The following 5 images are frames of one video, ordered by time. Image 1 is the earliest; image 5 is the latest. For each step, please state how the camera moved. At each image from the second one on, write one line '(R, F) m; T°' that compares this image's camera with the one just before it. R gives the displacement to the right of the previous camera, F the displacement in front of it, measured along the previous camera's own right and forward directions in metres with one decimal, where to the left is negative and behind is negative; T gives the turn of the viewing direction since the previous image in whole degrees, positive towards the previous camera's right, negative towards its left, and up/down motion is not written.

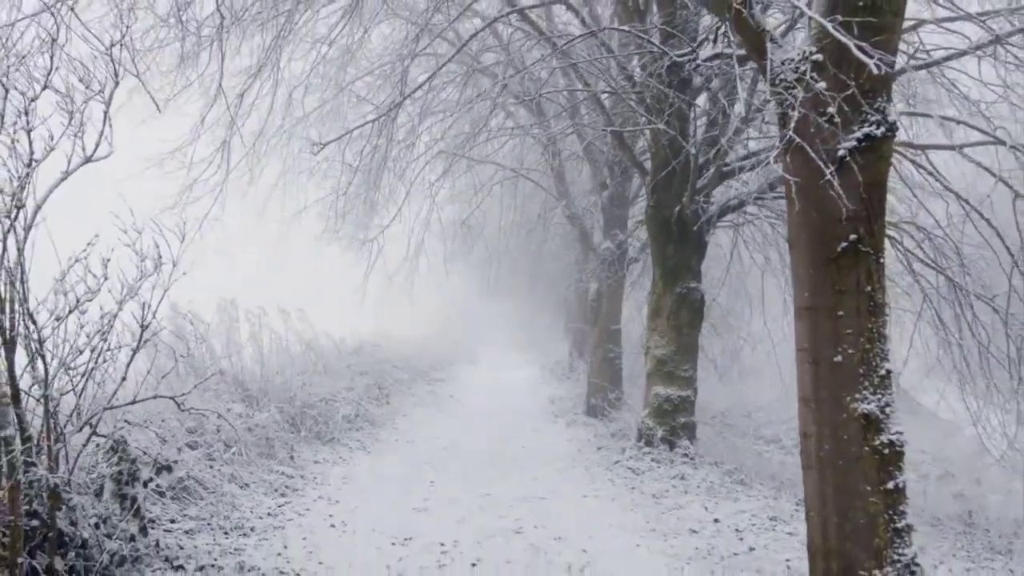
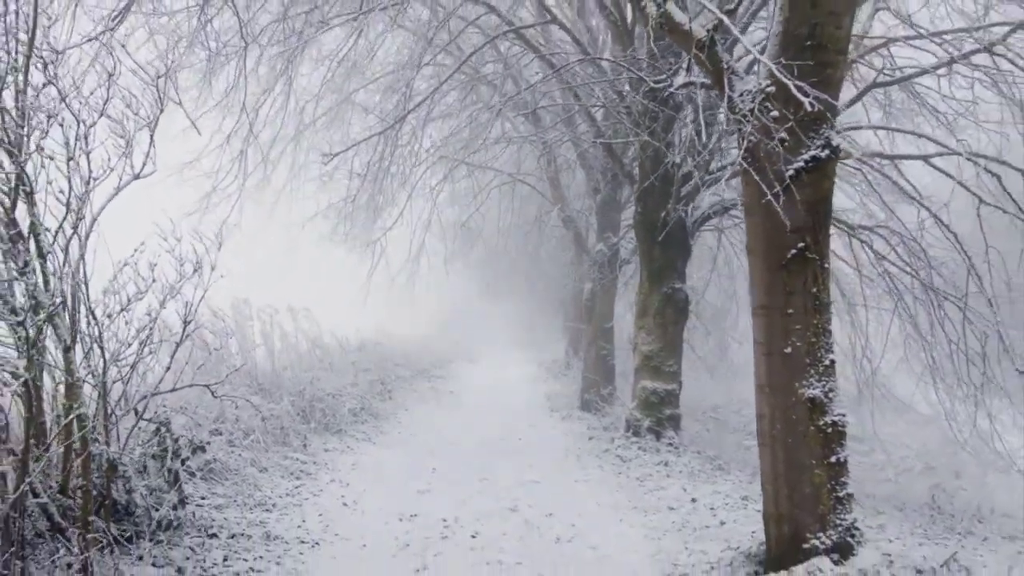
(0.0, -0.5) m; 0°
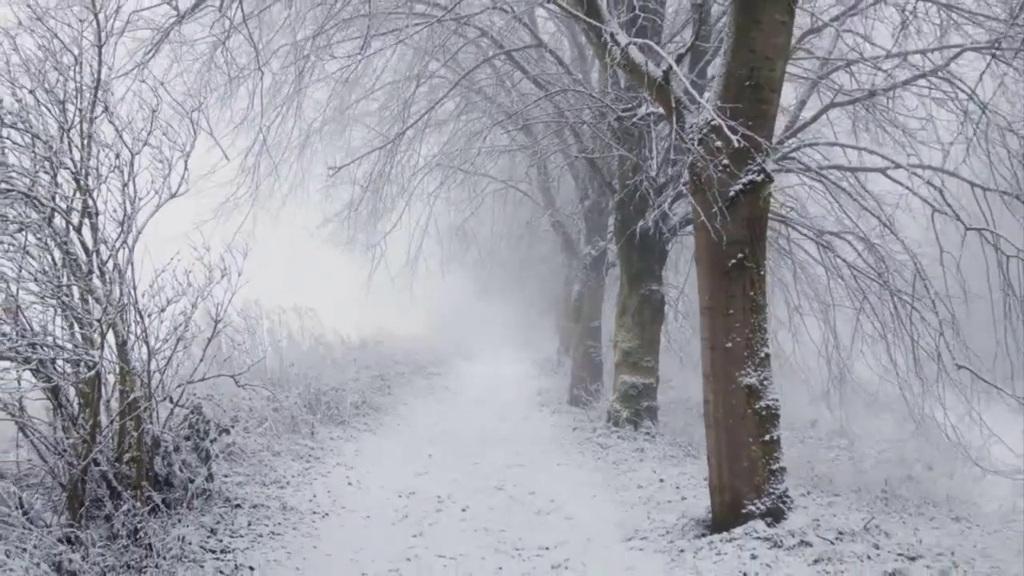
(+0.1, -0.7) m; 0°
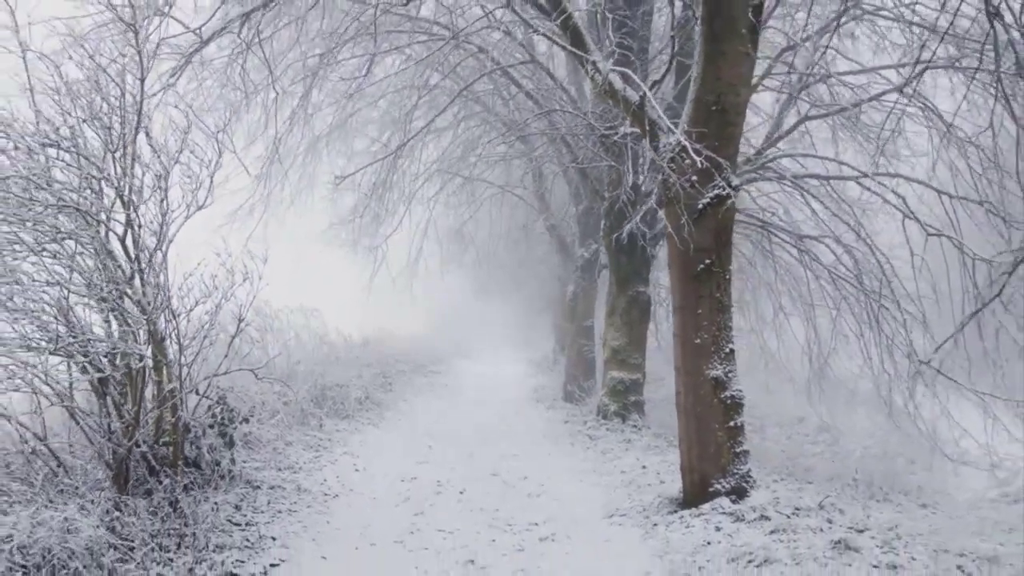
(+0.1, -0.6) m; 0°
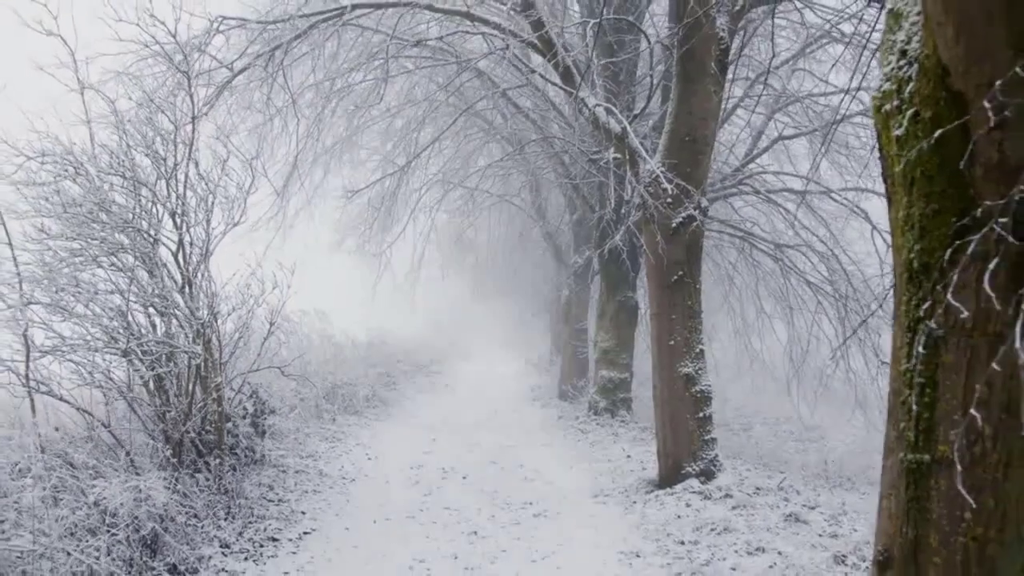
(0.0, -0.8) m; 0°
